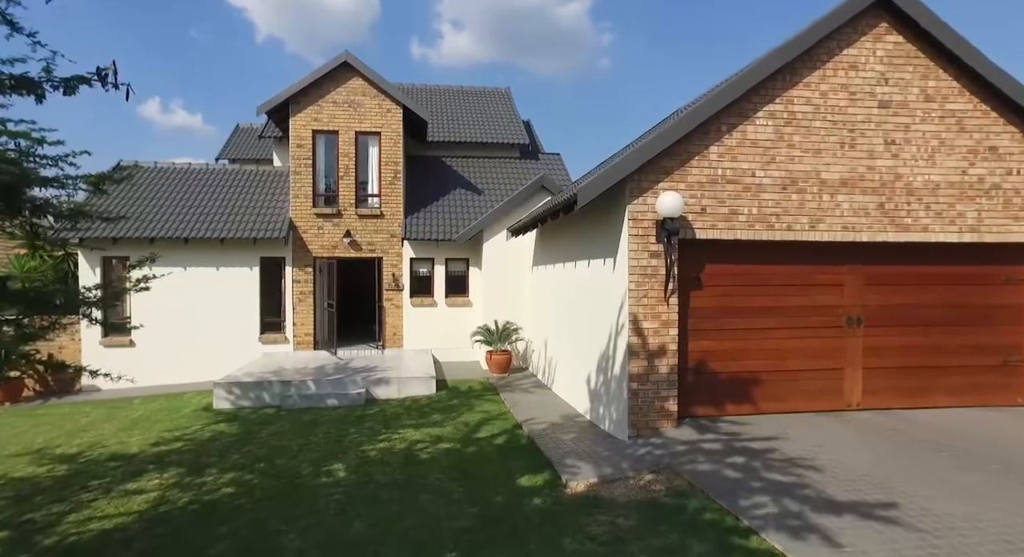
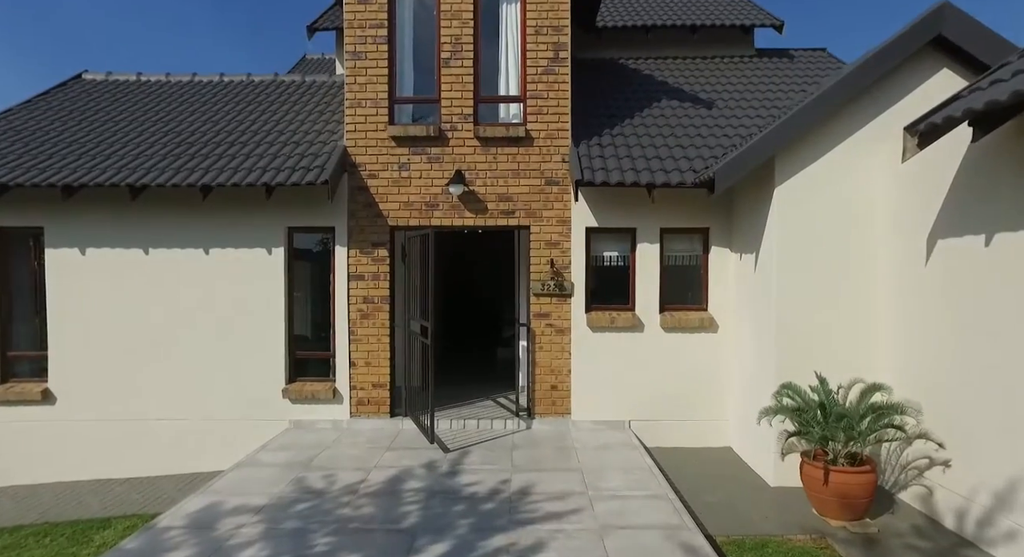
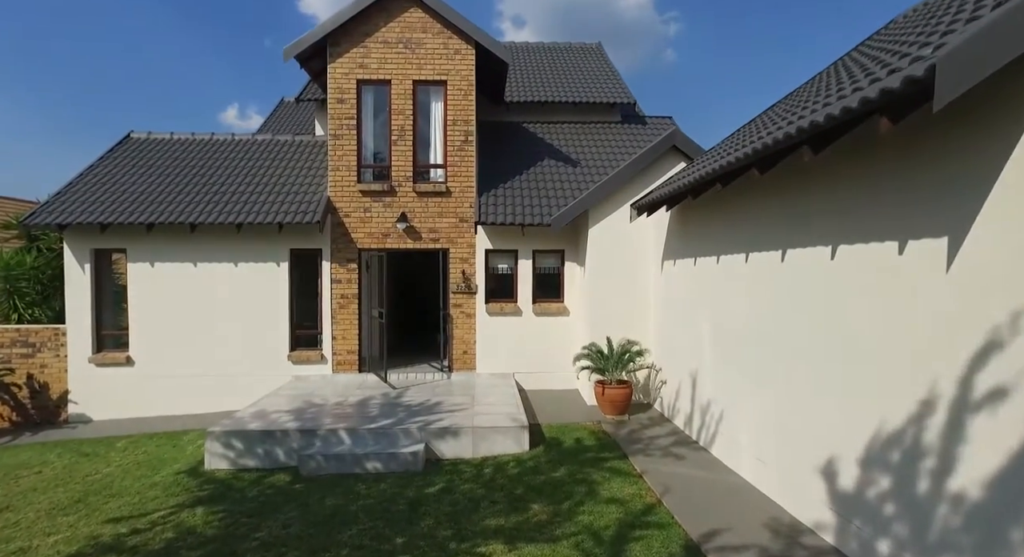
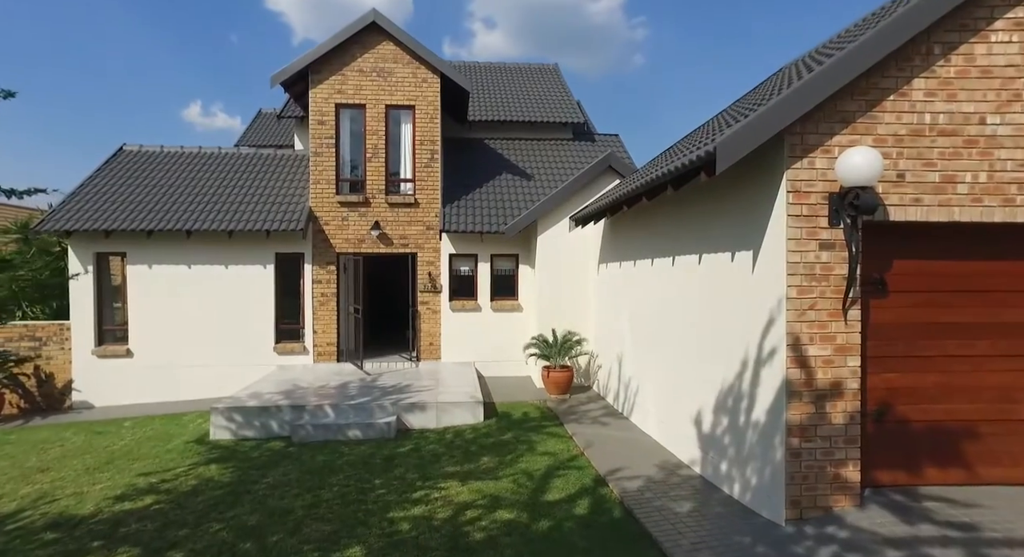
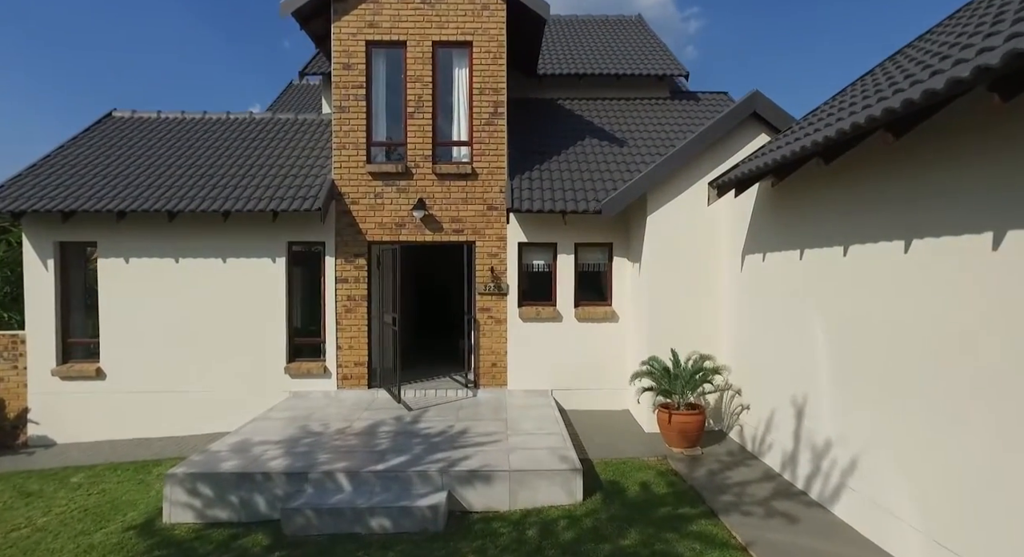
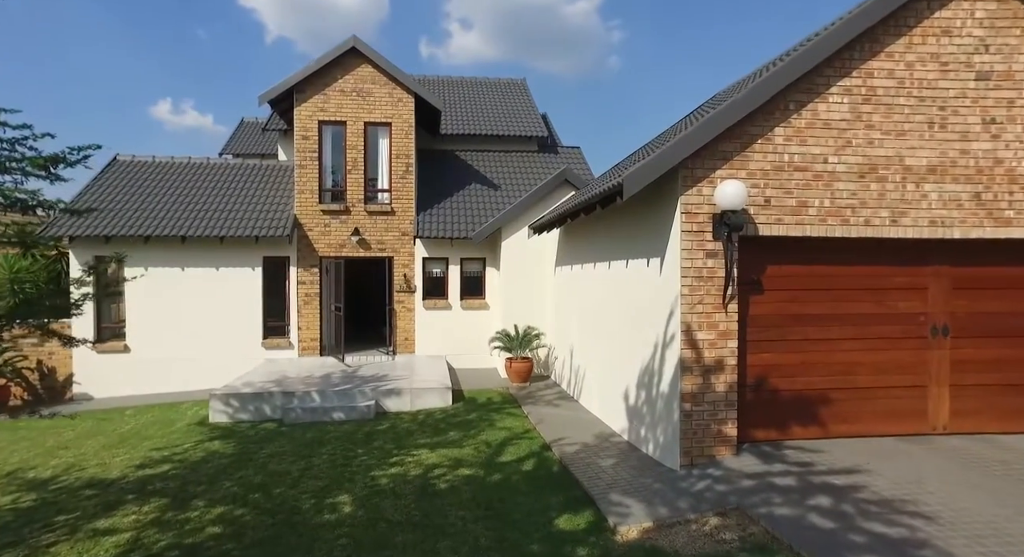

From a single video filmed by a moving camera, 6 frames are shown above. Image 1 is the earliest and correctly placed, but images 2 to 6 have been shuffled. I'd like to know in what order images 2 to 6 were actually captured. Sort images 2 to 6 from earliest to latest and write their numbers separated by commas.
6, 4, 3, 5, 2
